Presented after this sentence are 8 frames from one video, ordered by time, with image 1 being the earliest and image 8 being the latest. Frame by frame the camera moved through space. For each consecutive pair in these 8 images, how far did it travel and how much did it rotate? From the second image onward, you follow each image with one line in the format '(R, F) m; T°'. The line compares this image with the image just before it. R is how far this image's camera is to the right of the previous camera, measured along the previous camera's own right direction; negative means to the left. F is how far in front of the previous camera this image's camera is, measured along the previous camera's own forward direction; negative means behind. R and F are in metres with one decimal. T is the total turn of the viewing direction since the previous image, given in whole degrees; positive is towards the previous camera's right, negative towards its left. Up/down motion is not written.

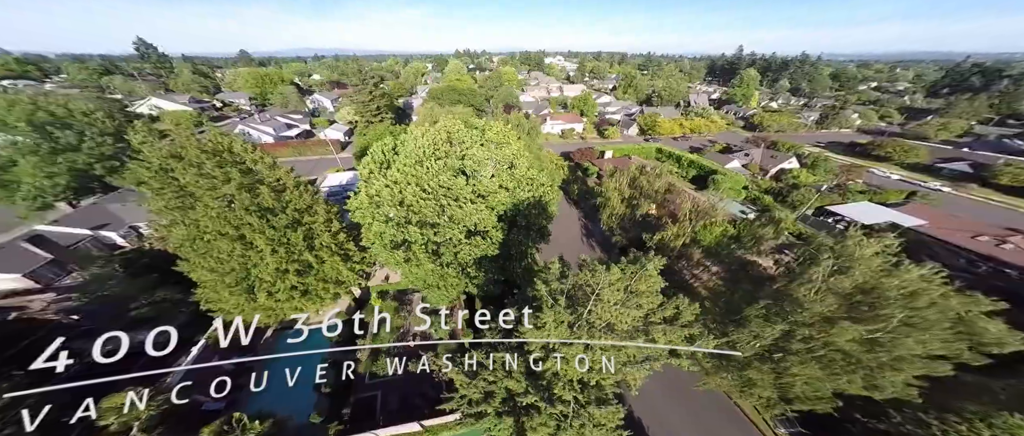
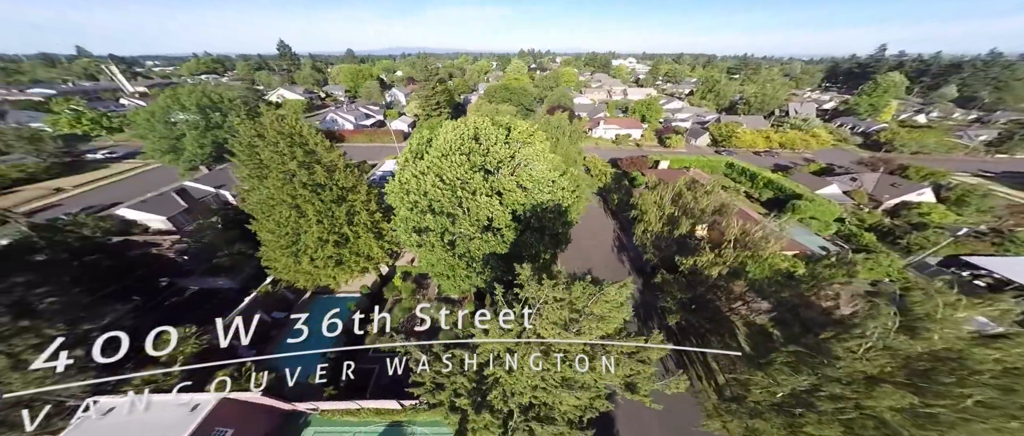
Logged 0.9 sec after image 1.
(+2.4, -0.1) m; -12°
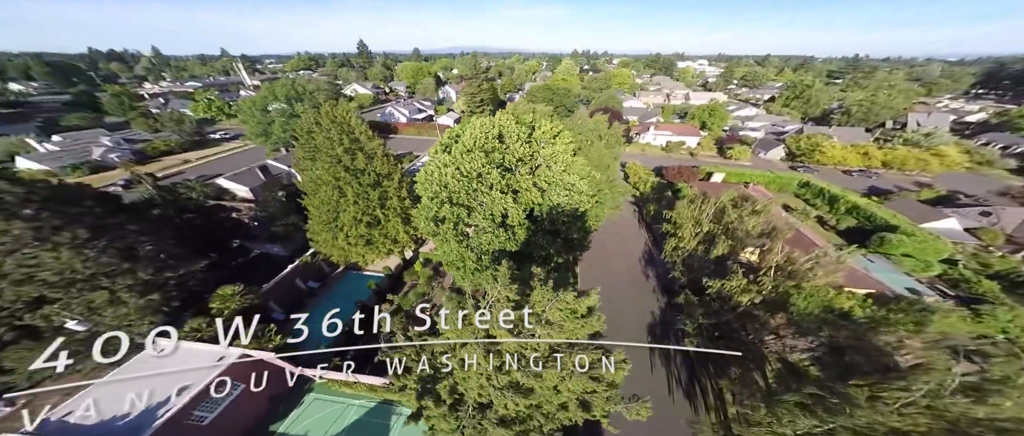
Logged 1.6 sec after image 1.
(+2.0, -0.1) m; -11°
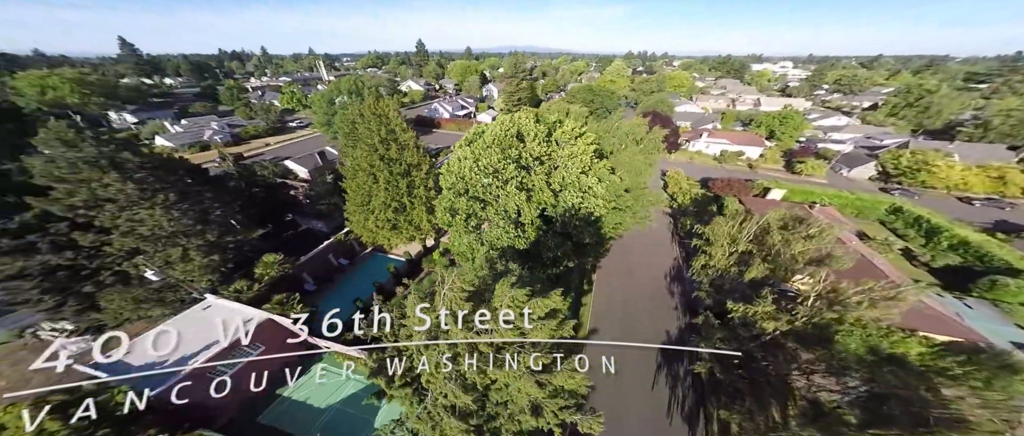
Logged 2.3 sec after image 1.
(+2.0, 0.0) m; -10°
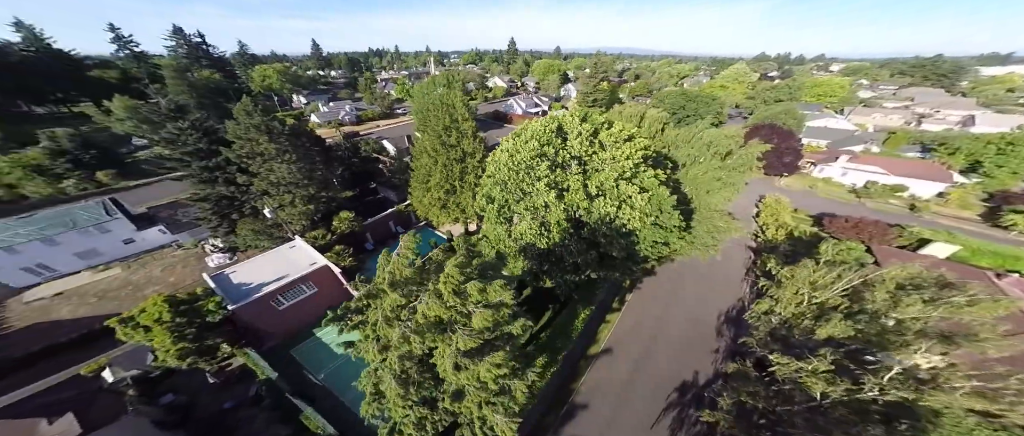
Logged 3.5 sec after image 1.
(+3.3, +0.5) m; -18°
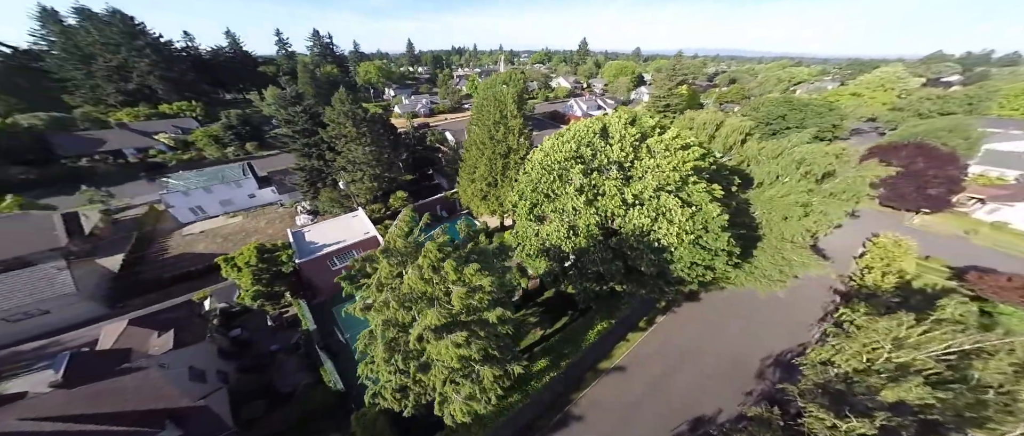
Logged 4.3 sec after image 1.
(+1.9, +0.2) m; -13°
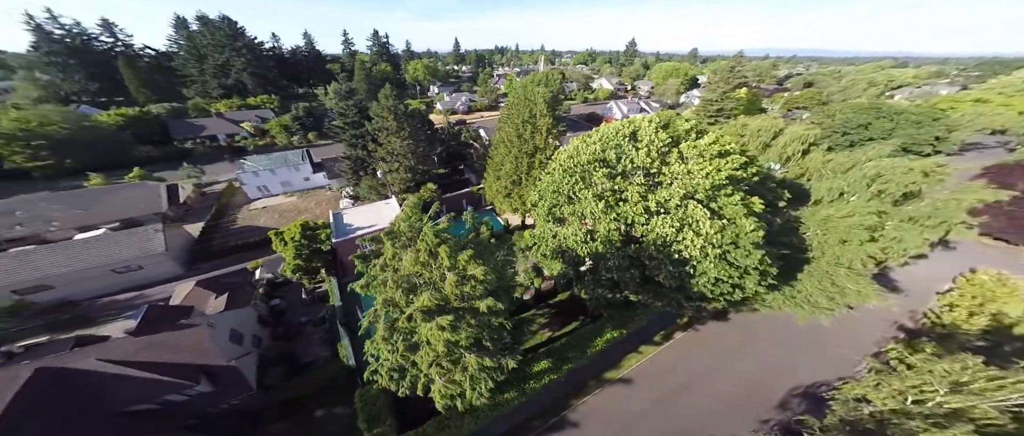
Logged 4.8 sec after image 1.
(+1.0, 0.0) m; -7°
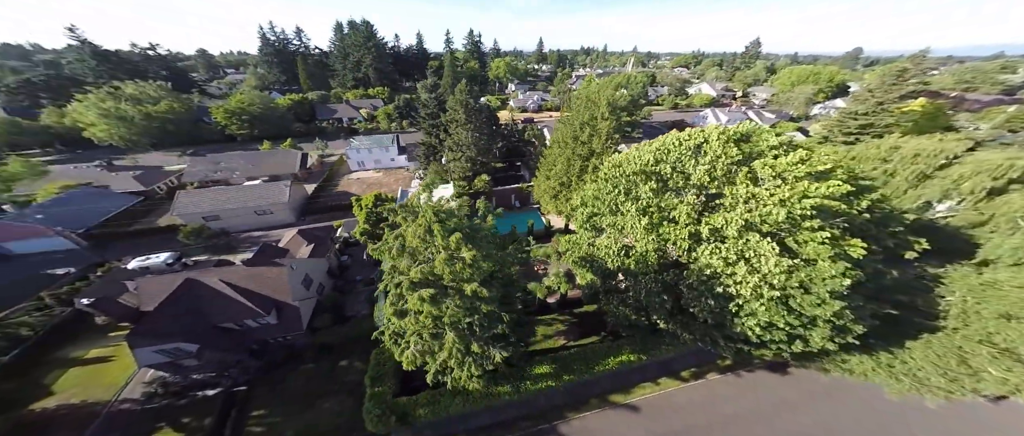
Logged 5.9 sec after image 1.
(+1.6, +0.1) m; -13°
